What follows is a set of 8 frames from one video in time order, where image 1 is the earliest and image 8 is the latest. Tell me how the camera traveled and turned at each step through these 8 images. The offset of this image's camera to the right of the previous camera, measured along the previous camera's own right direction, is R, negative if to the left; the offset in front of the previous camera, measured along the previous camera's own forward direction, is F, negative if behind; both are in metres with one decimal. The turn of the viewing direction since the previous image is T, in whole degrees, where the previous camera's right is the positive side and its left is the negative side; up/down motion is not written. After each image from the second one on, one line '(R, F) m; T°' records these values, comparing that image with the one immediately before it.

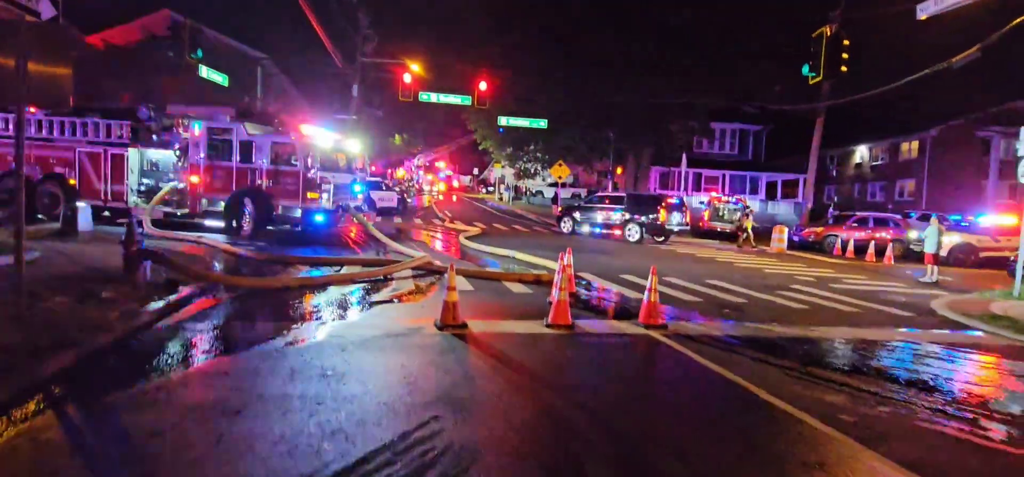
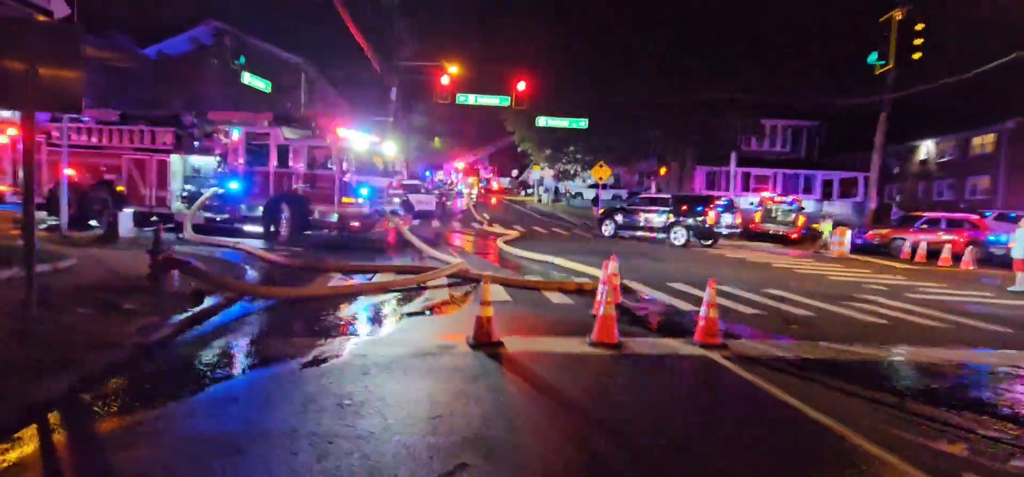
(0.0, +0.8) m; -4°
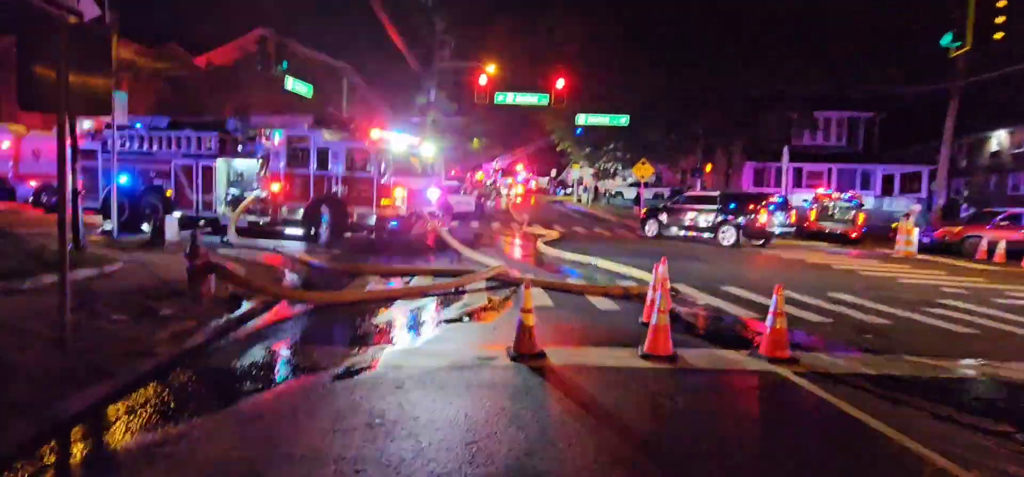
(-0.1, +0.5) m; -4°
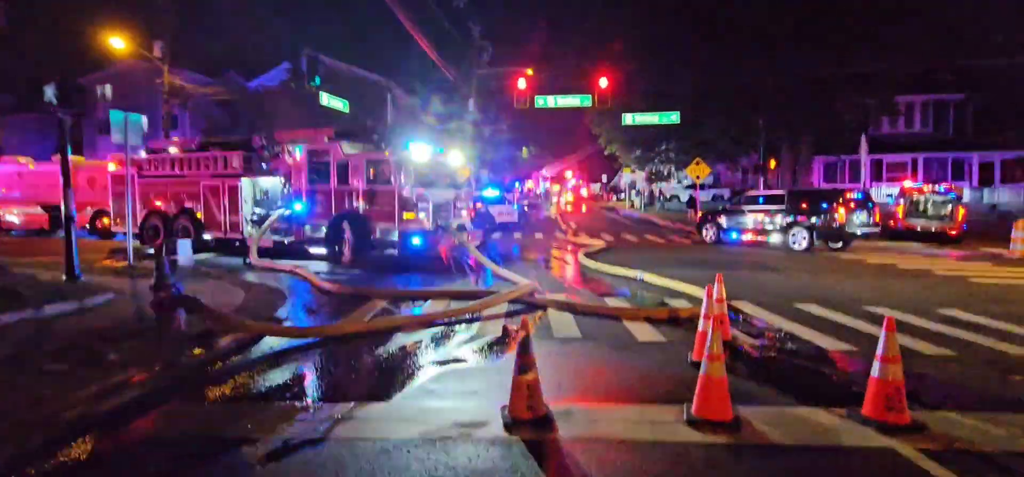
(+0.6, +1.7) m; -6°
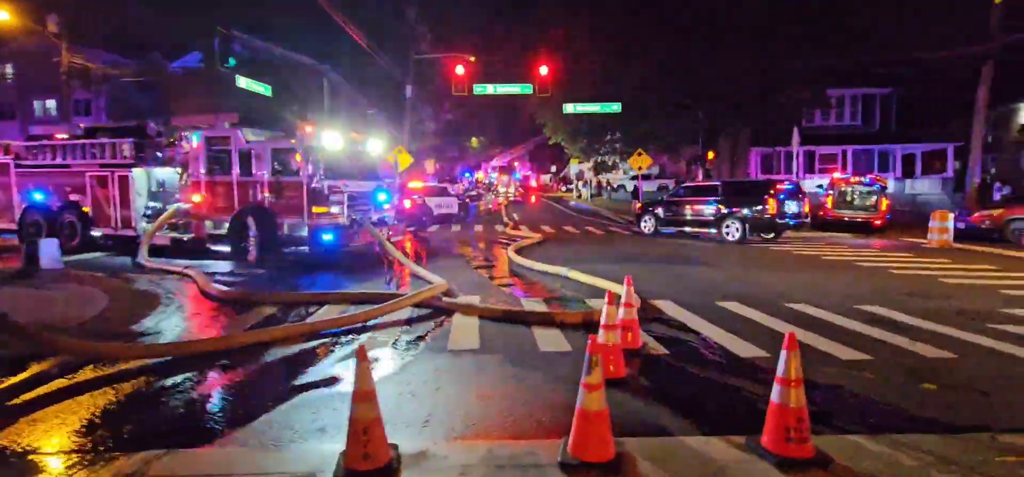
(+0.9, +0.9) m; +5°
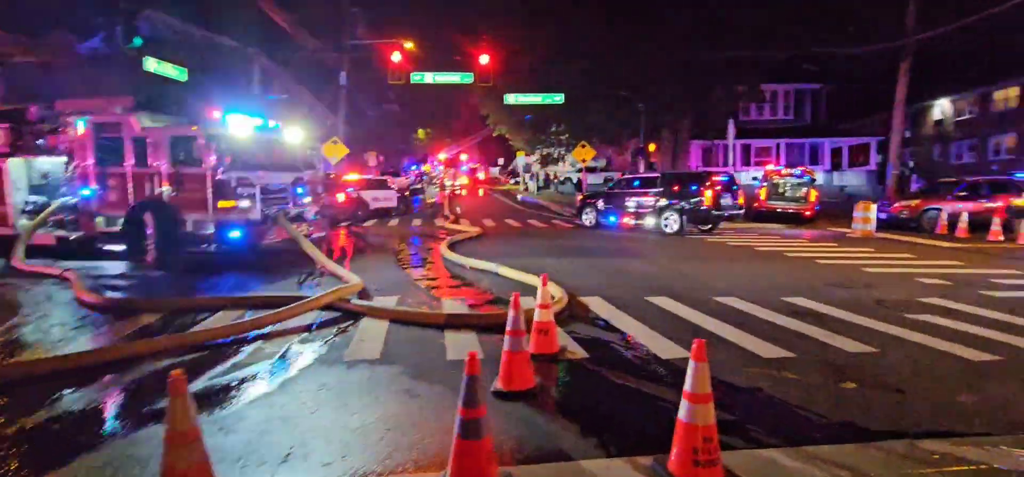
(+0.6, +0.7) m; +5°
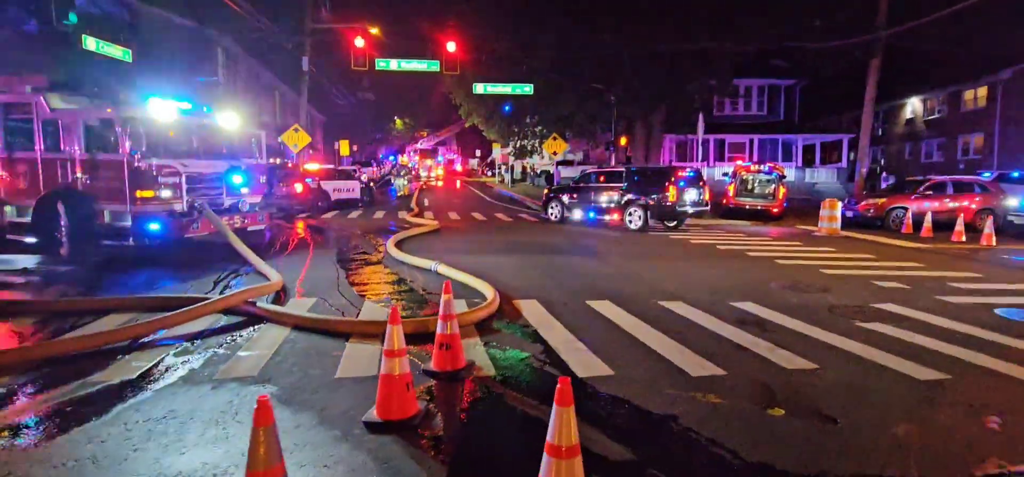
(+0.9, +0.7) m; +2°
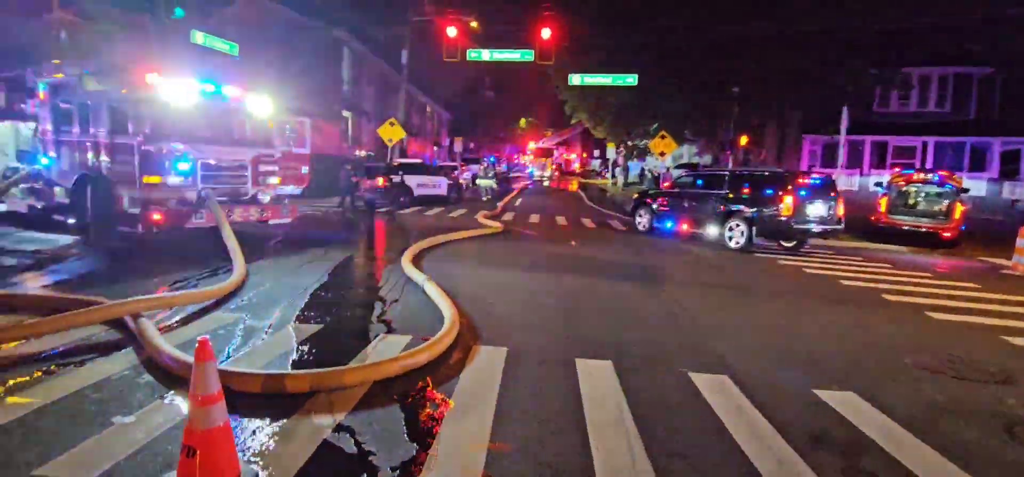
(+1.9, +2.9) m; -14°
